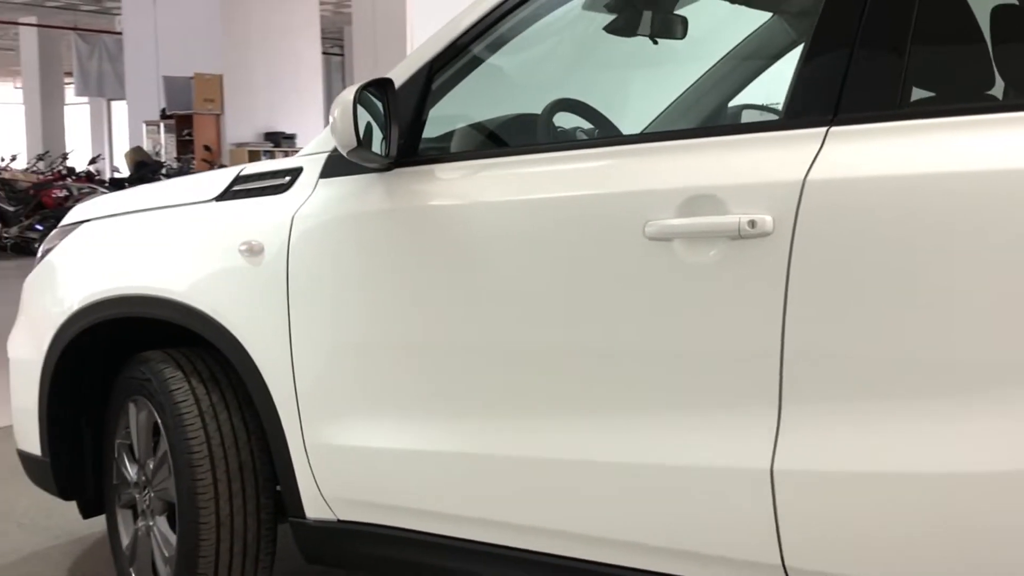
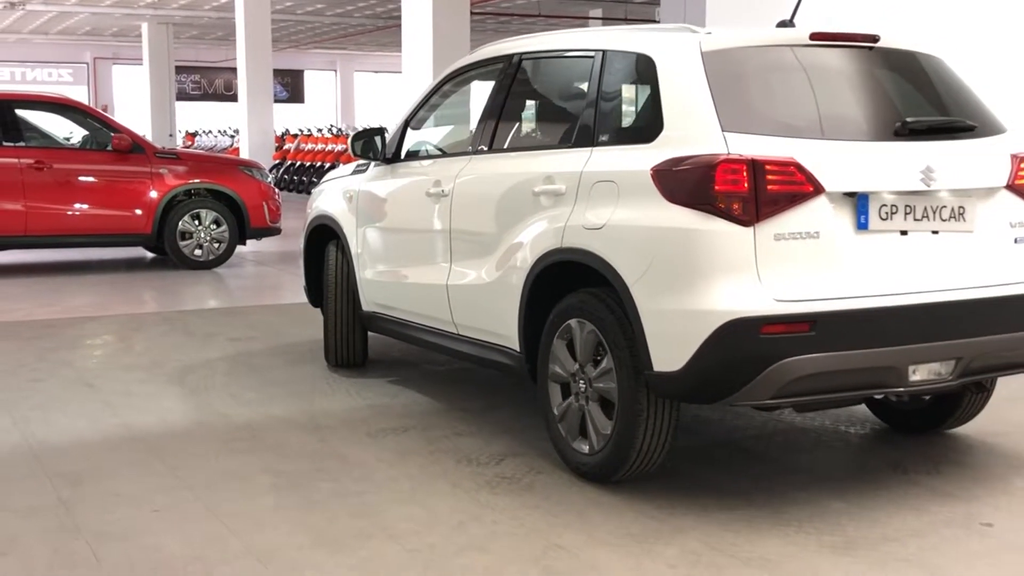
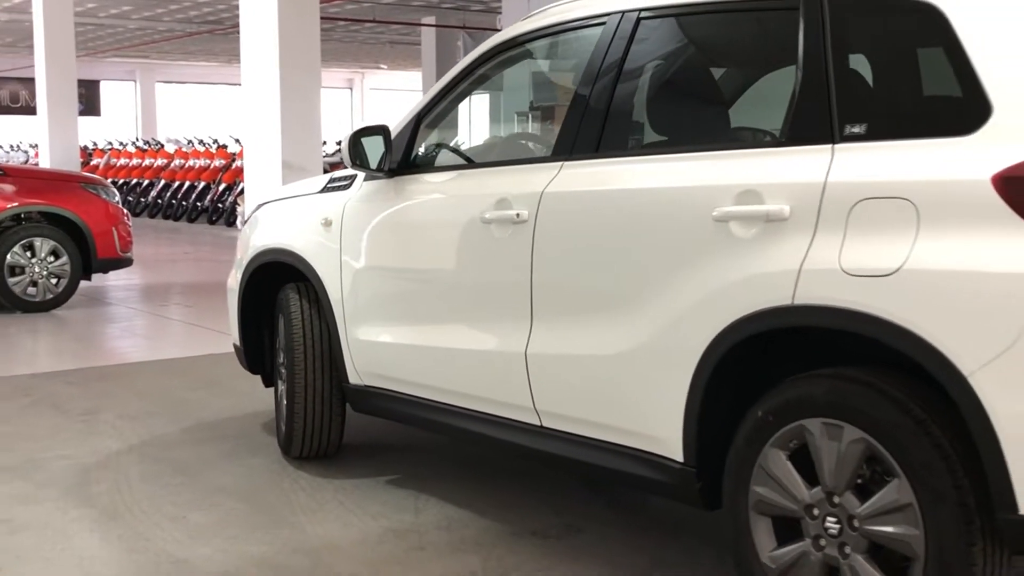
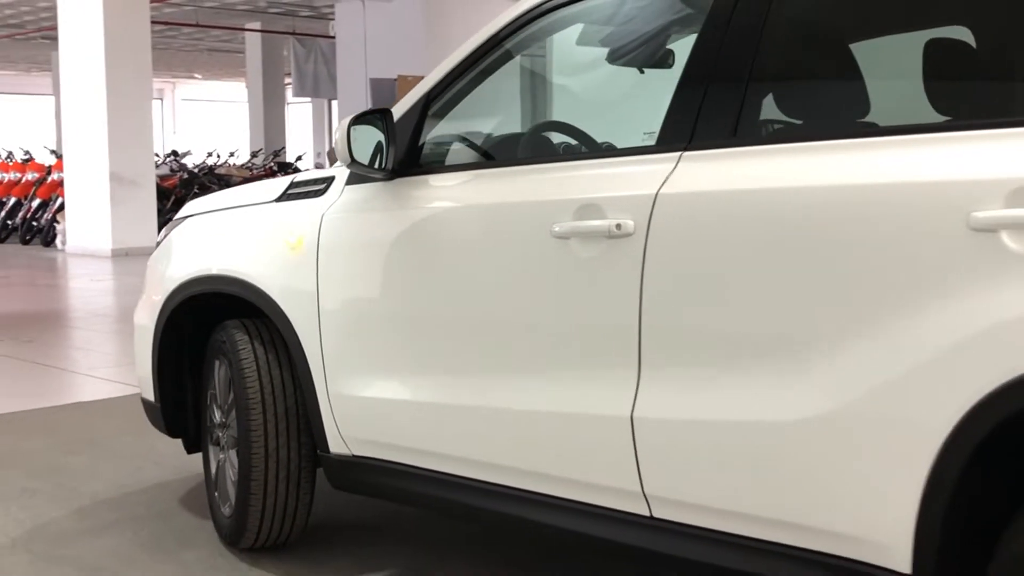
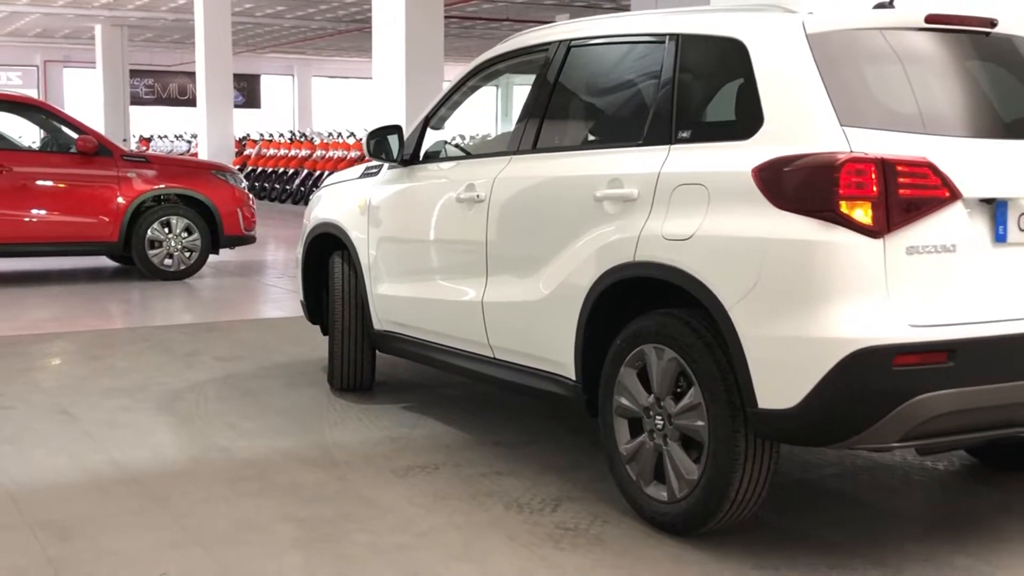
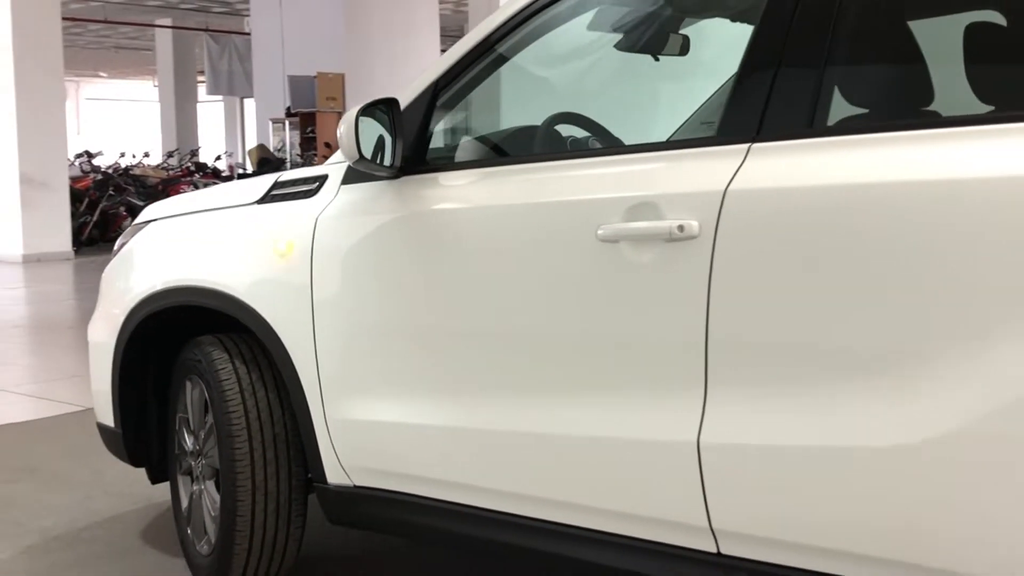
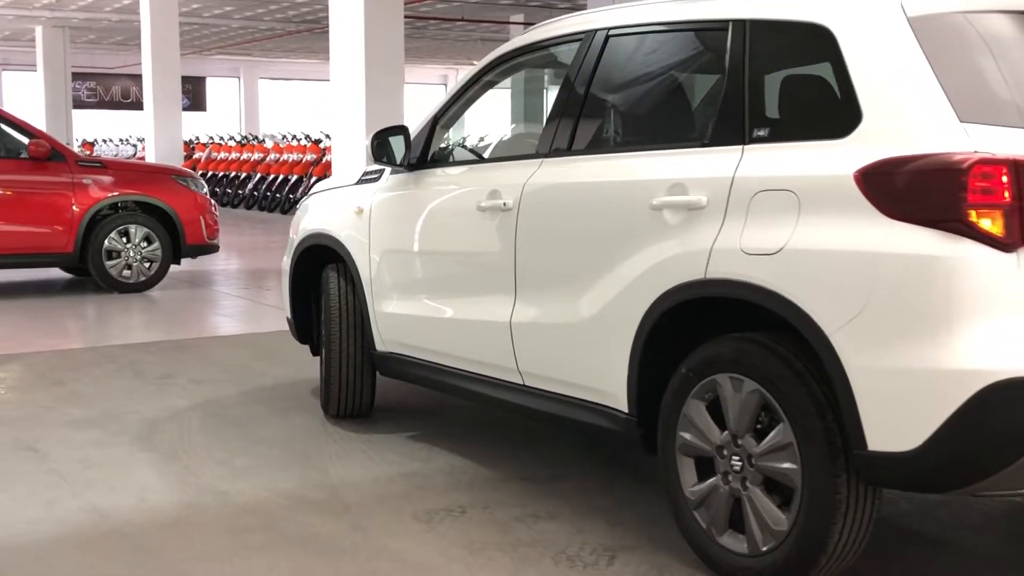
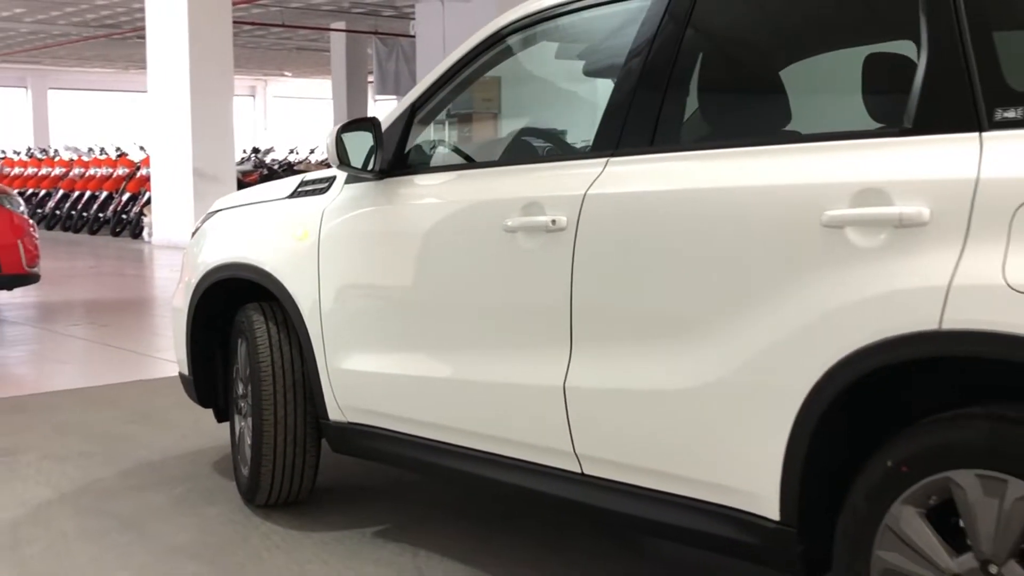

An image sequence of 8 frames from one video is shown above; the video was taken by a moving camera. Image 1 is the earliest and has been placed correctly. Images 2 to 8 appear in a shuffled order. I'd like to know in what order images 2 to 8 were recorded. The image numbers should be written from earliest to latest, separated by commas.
6, 4, 8, 3, 7, 5, 2
